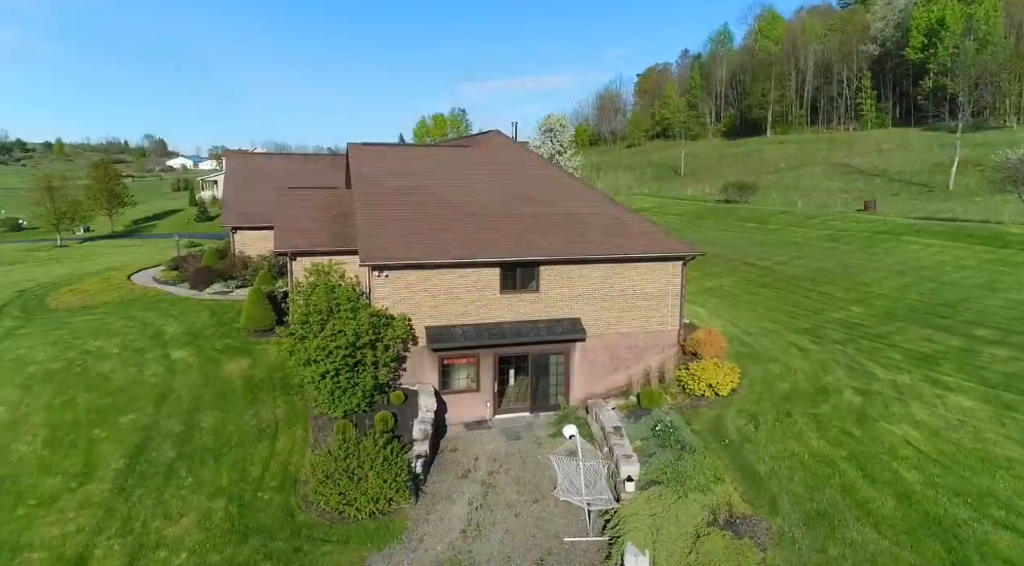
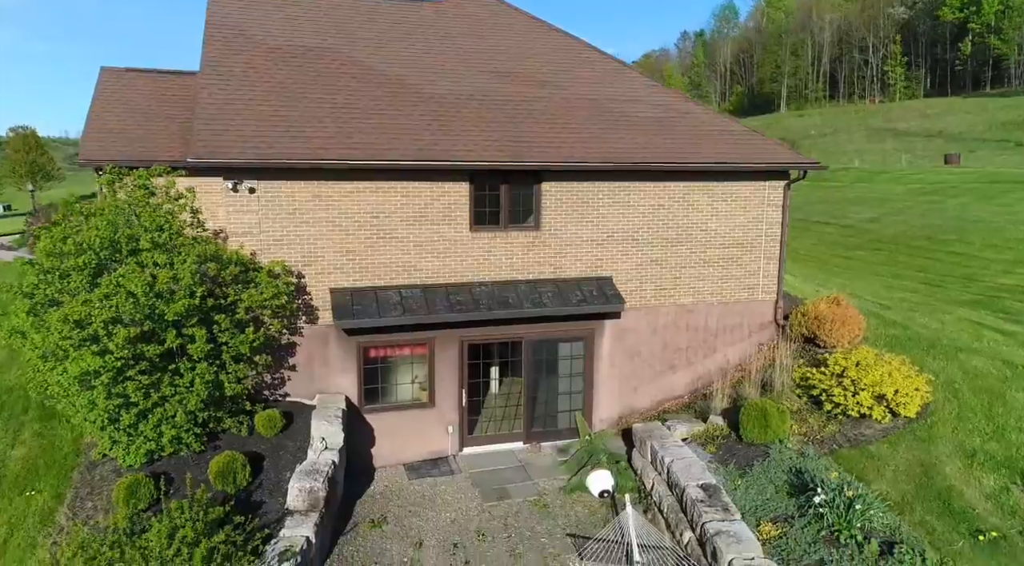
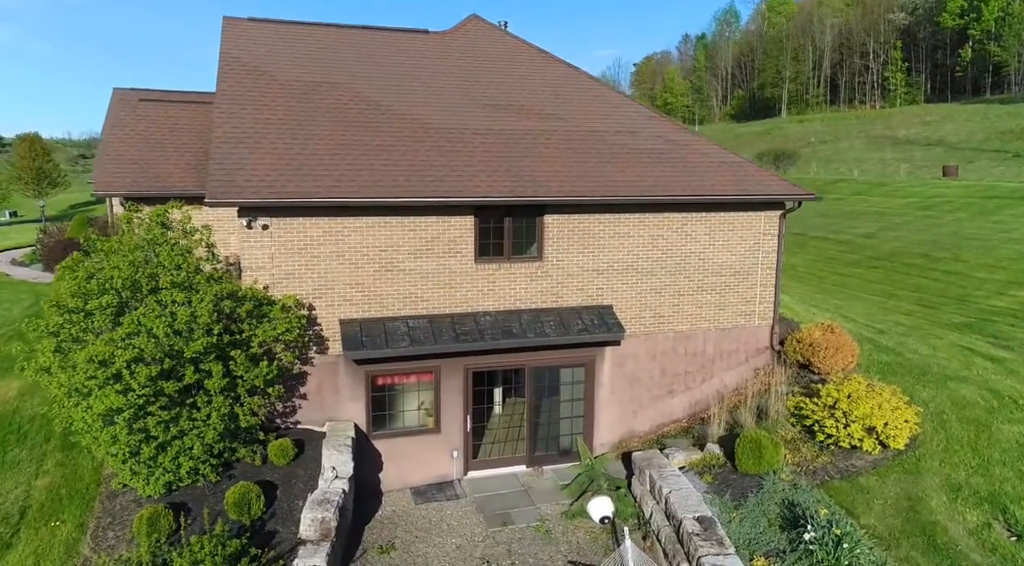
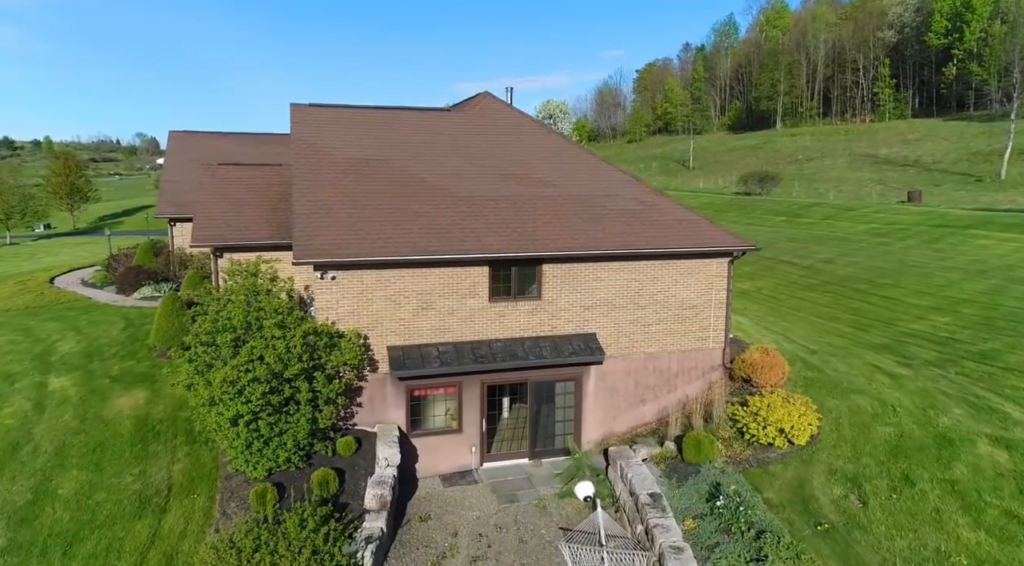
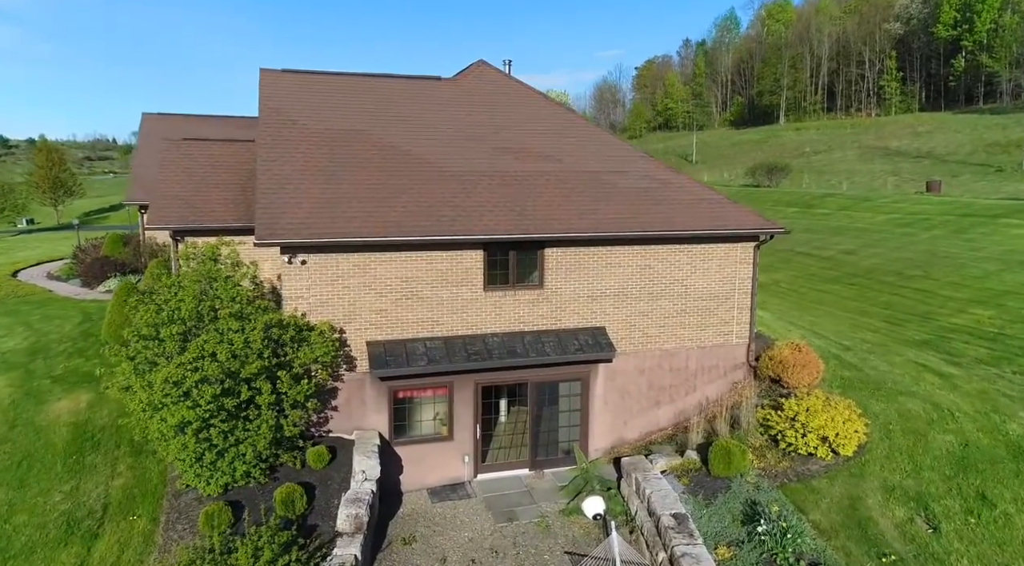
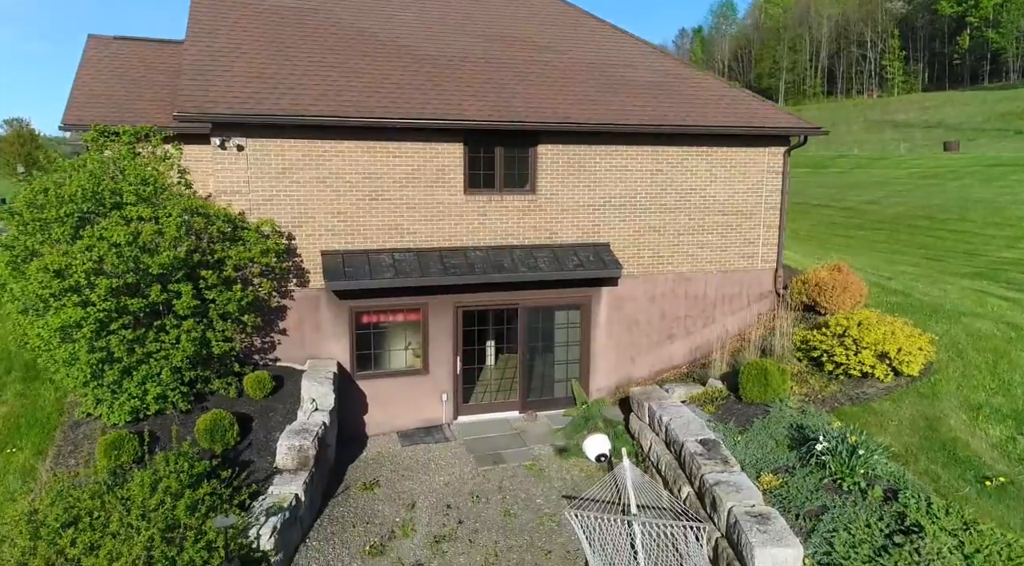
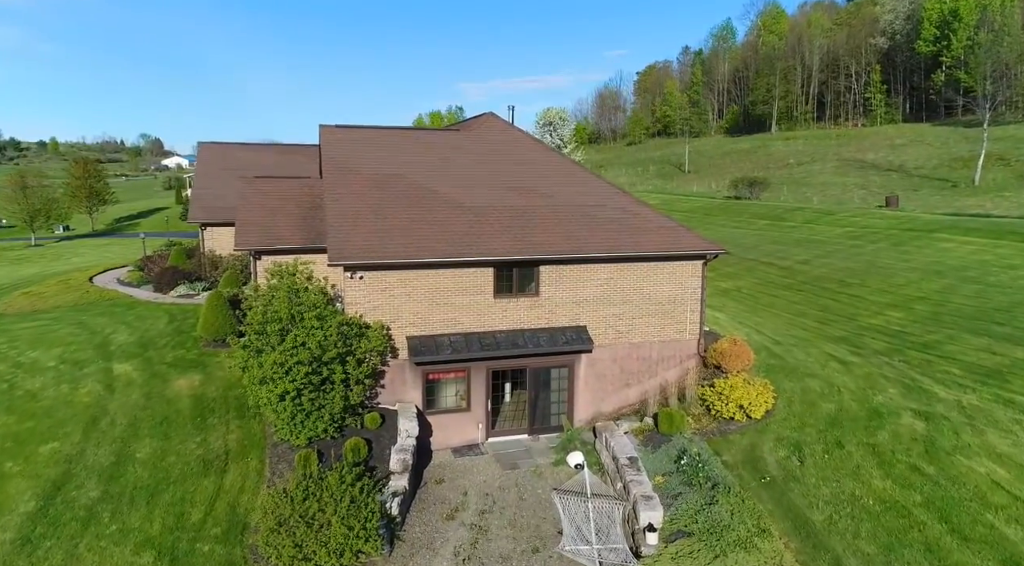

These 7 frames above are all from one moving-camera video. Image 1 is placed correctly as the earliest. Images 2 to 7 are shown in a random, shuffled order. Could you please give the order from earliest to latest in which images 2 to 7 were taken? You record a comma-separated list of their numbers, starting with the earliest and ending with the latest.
7, 4, 5, 3, 2, 6
